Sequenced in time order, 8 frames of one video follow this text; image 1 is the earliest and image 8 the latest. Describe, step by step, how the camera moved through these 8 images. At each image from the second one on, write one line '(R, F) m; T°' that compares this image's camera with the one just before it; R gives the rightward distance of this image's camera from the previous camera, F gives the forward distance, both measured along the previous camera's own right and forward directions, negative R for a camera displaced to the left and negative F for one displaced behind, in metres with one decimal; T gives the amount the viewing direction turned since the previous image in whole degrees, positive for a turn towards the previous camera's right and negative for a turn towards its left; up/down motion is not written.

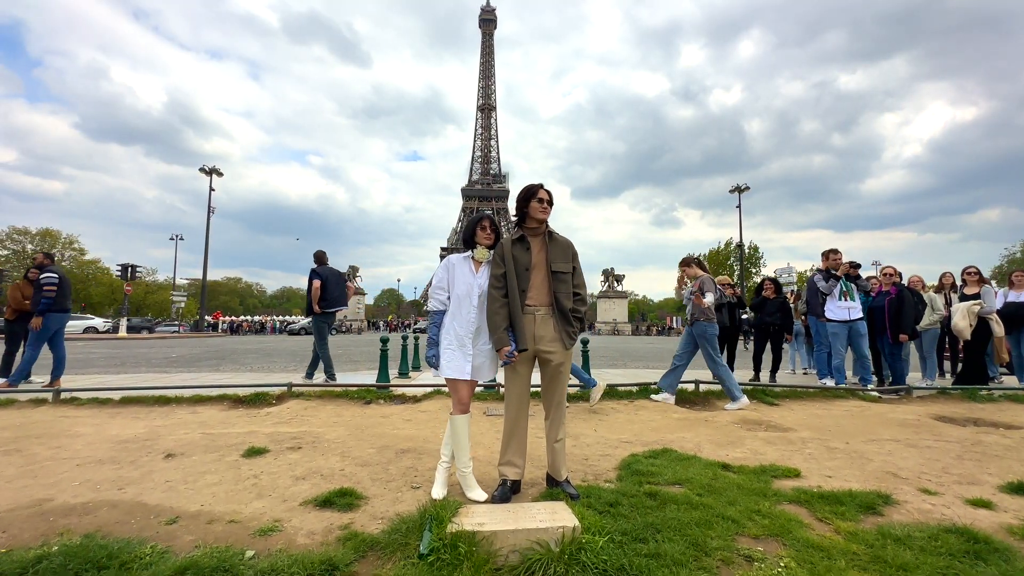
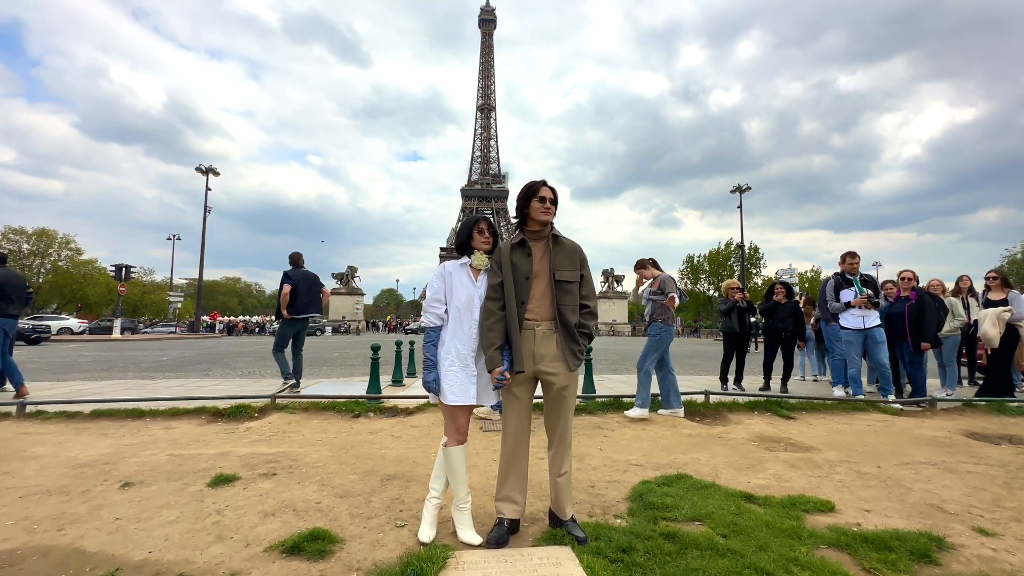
(0.0, +0.4) m; 0°
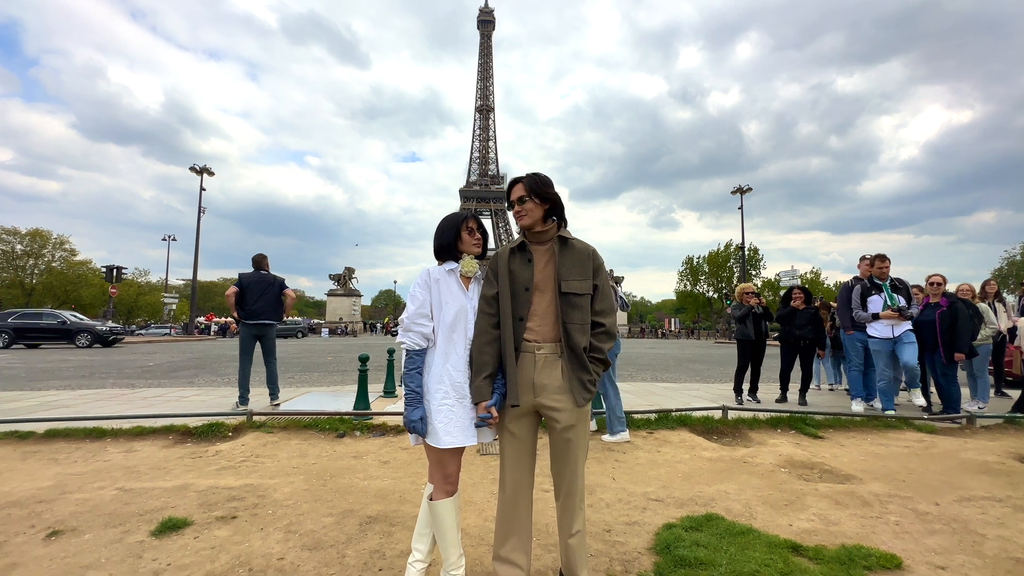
(0.0, +0.5) m; 0°
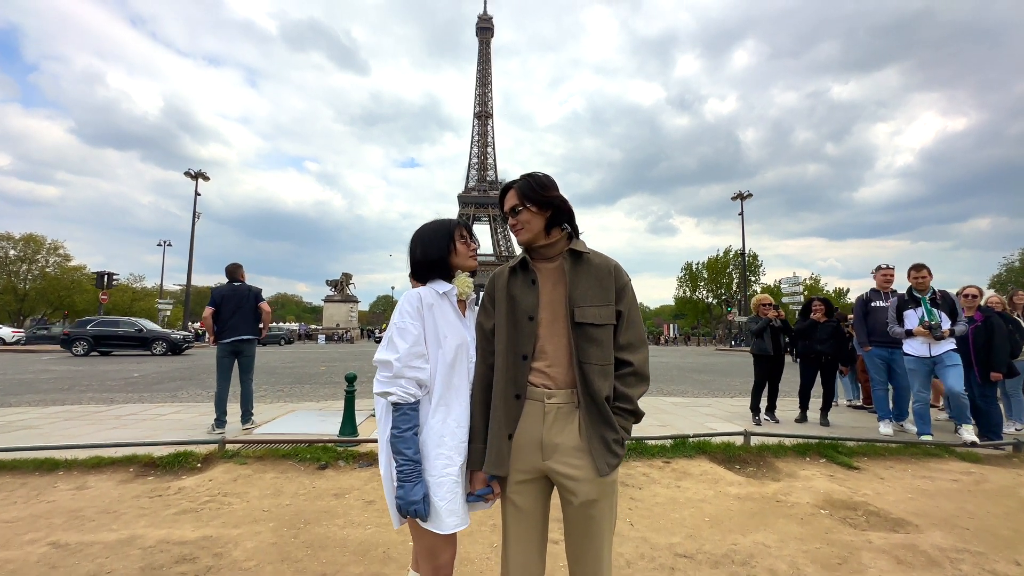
(0.0, +0.5) m; 0°
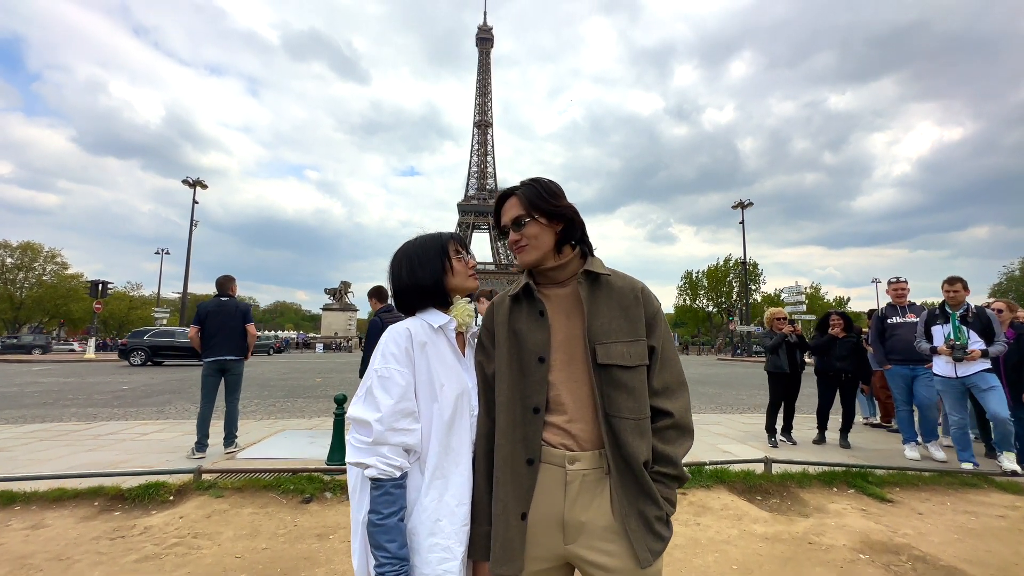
(0.0, +0.4) m; 0°
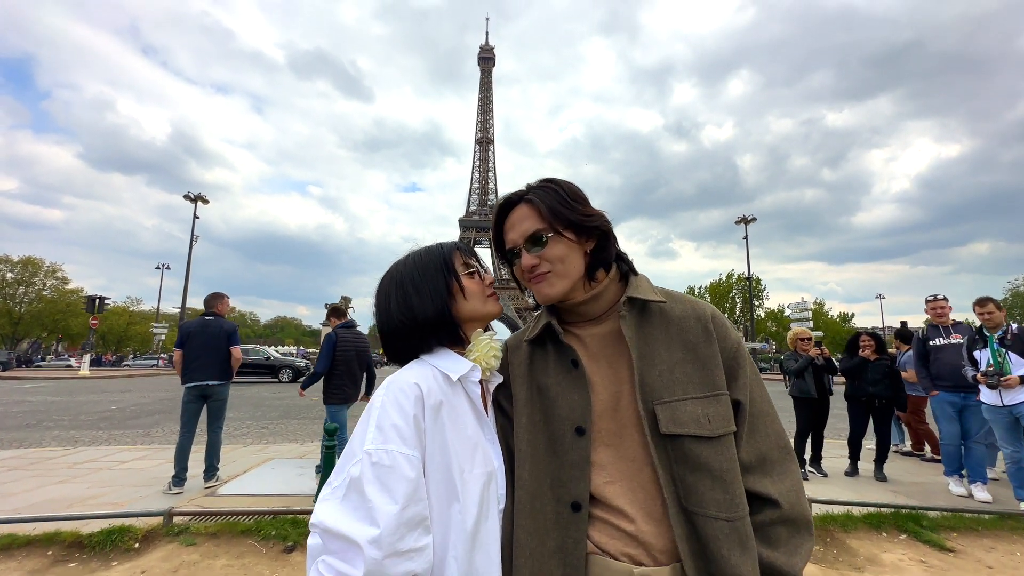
(-0.1, +0.4) m; 0°
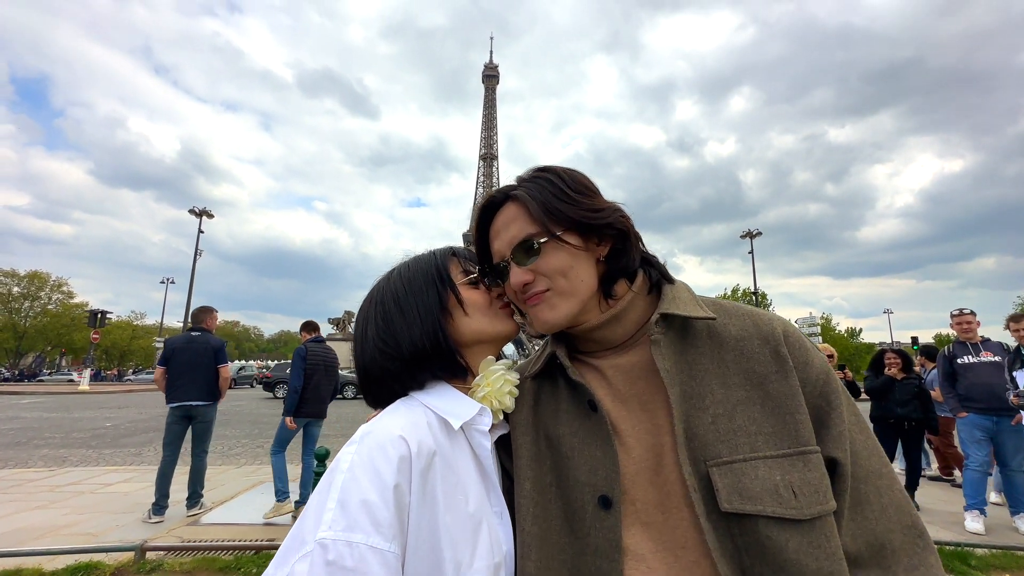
(0.0, +0.3) m; 0°
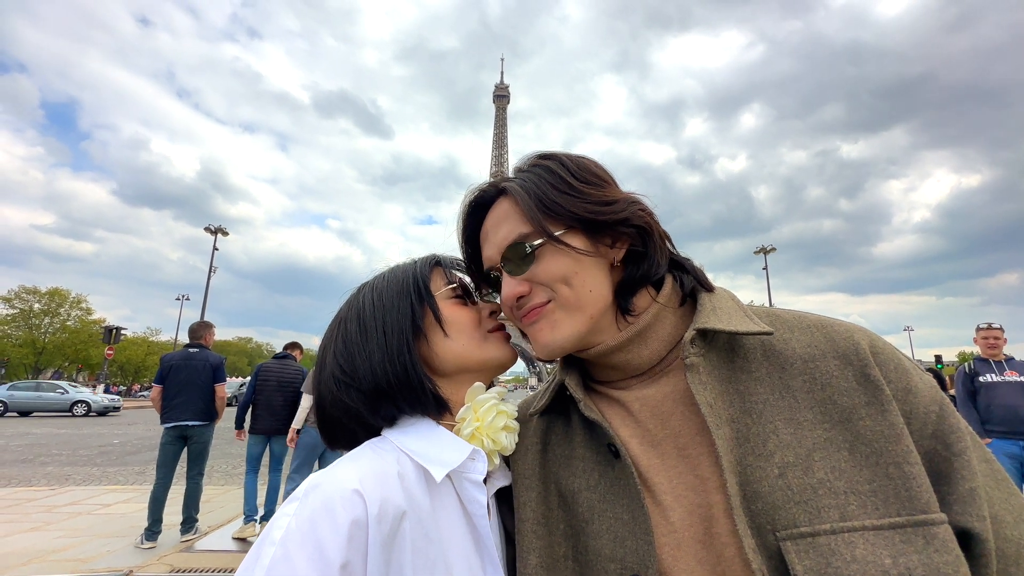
(0.0, +0.2) m; -1°
